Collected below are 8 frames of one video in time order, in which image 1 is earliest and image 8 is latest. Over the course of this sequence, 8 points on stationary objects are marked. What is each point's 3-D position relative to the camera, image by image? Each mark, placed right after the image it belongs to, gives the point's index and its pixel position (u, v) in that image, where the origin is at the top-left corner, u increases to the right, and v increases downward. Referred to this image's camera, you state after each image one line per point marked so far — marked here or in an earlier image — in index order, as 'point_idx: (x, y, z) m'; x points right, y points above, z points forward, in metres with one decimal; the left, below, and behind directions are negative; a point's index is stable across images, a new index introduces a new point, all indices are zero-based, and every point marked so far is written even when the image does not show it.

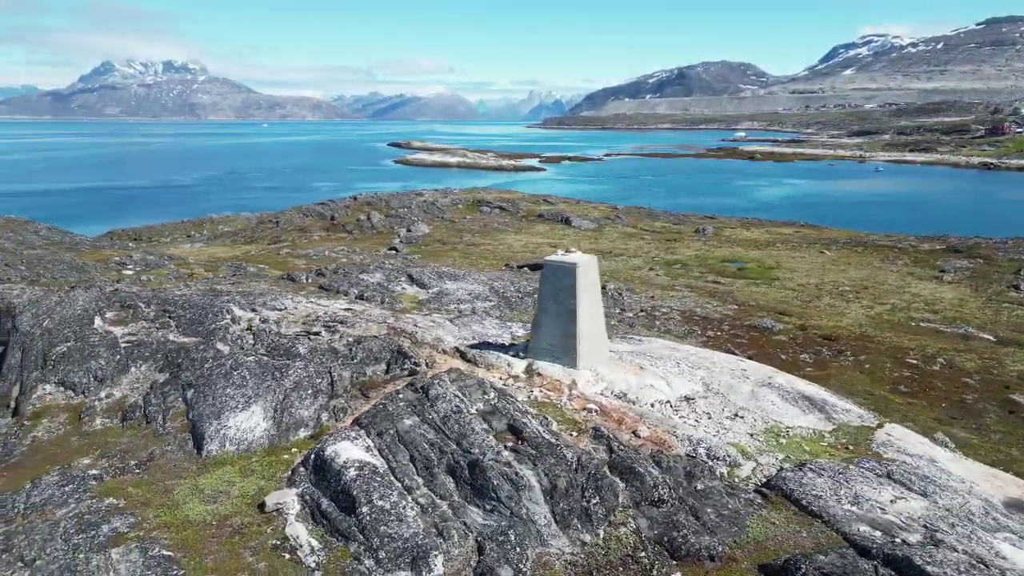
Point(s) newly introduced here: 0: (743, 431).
0: (+5.7, -3.6, +18.0) m
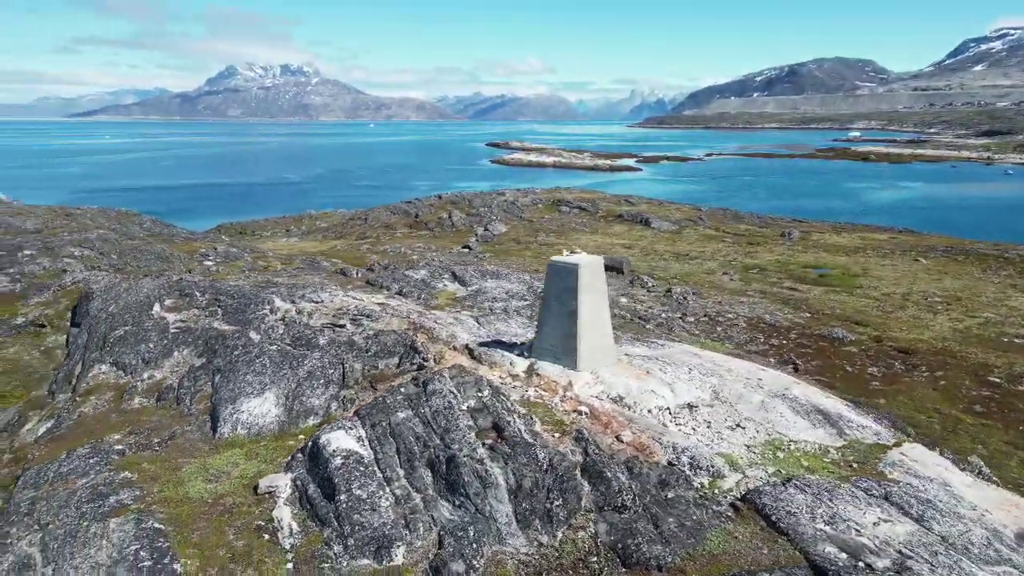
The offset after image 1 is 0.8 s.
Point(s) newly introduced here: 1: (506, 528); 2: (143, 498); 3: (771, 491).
0: (+5.5, -3.7, +17.3) m
1: (-0.1, -4.6, +13.9) m
2: (-8.7, -5.0, +17.1) m
3: (+5.2, -4.1, +14.5) m
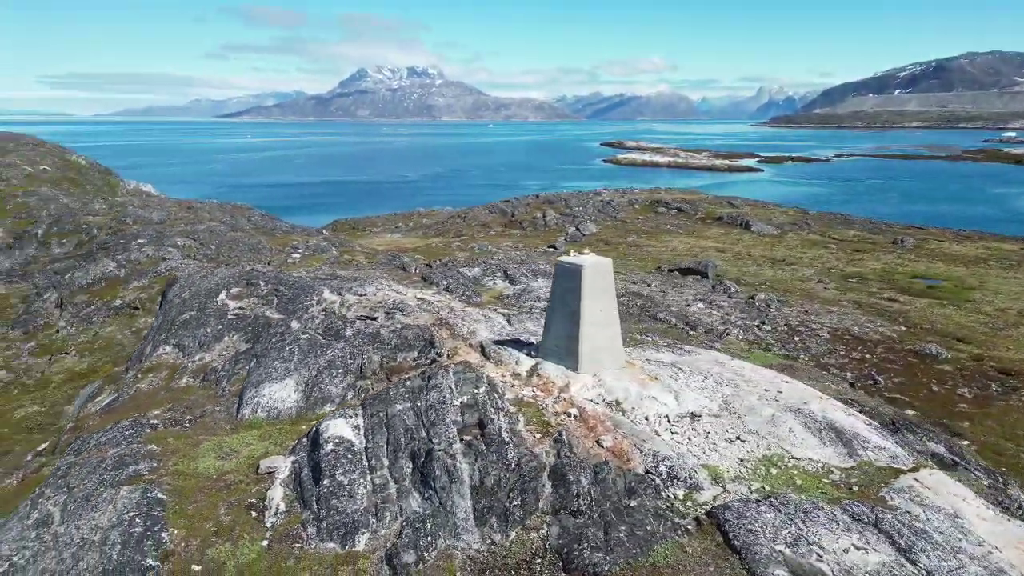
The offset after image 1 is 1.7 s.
0: (+5.1, -3.8, +16.6) m
1: (-1.0, -4.6, +14.0) m
2: (-9.0, -4.6, +18.4) m
3: (+4.4, -4.2, +13.8) m
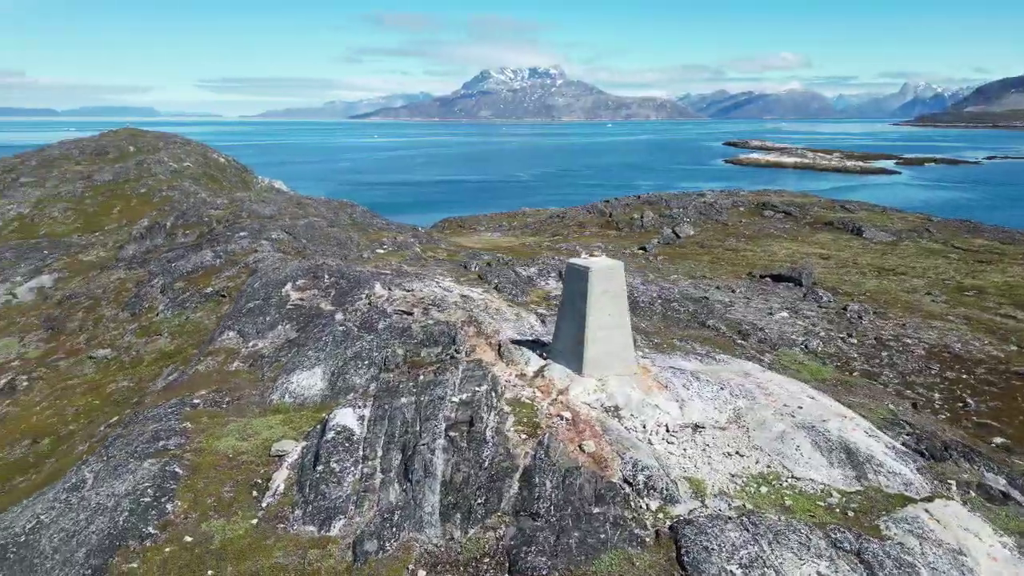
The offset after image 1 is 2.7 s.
0: (+4.7, -4.0, +15.9) m
1: (-1.7, -4.5, +14.3) m
2: (-9.0, -4.3, +19.8) m
3: (+3.6, -4.3, +13.2) m
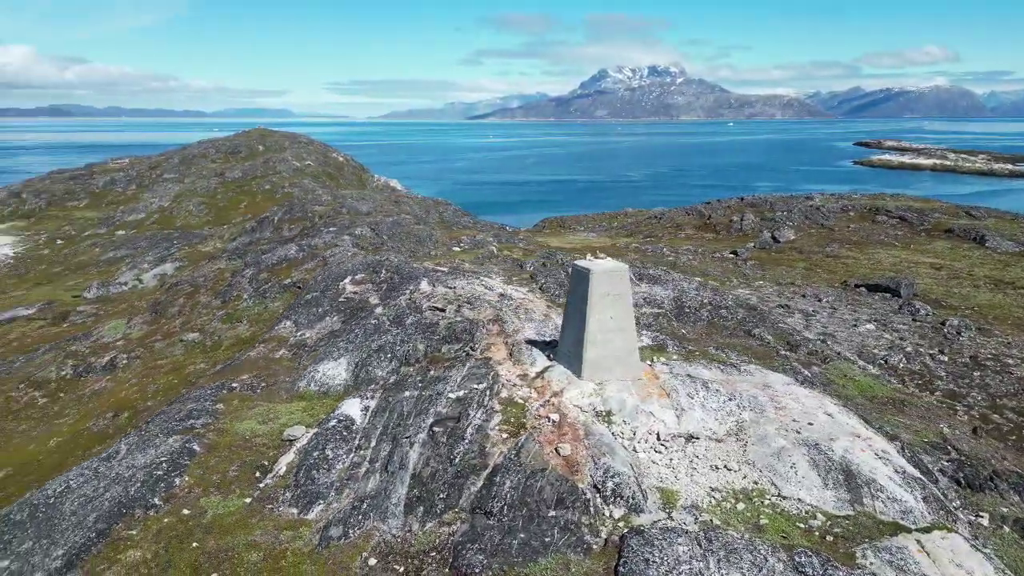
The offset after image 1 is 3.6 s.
0: (+4.1, -4.1, +15.3) m
1: (-2.4, -4.5, +14.6) m
2: (-8.8, -4.0, +21.1) m
3: (+2.6, -4.4, +12.9) m
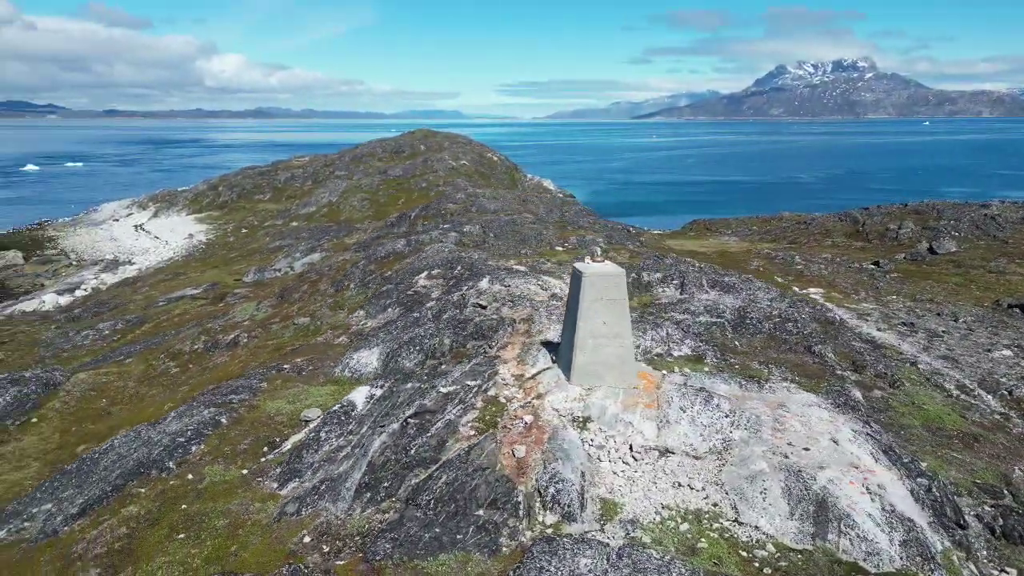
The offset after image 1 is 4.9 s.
0: (+3.0, -4.3, +14.7) m
1: (-3.5, -4.3, +15.3) m
2: (-8.5, -3.6, +23.0) m
3: (+1.0, -4.5, +12.6) m
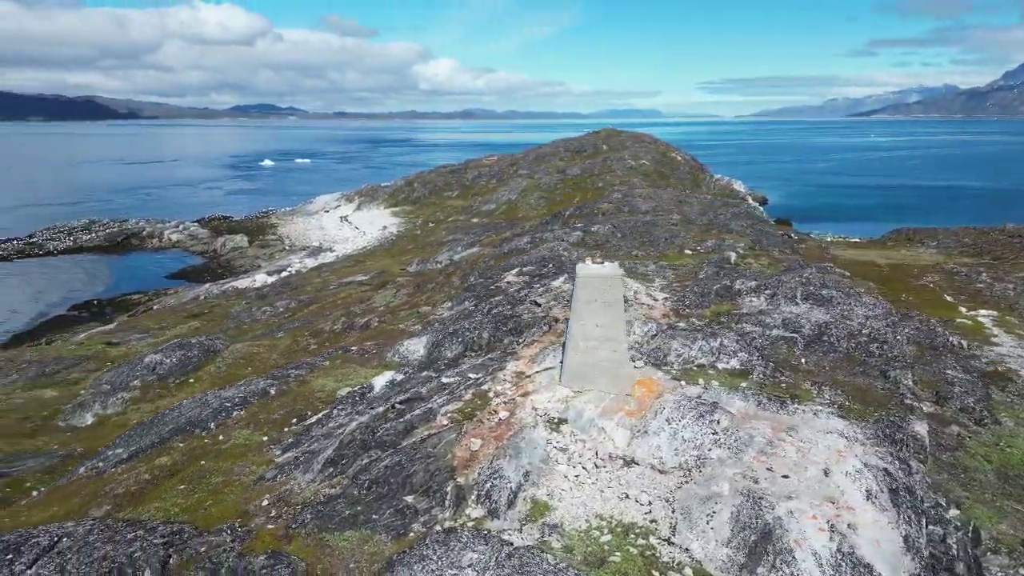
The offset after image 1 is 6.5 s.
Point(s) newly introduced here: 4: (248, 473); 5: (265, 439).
0: (+1.7, -4.4, +14.3) m
1: (-4.5, -4.0, +16.5) m
2: (-7.4, -3.1, +25.2) m
3: (-0.7, -4.4, +12.7) m
4: (-6.4, -4.5, +17.6) m
5: (-6.9, -4.2, +20.0) m
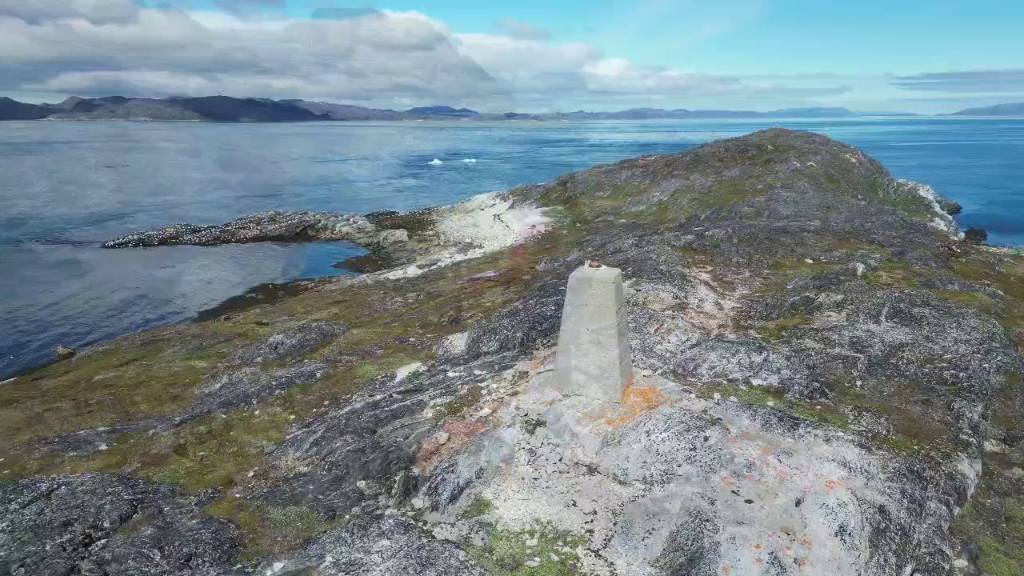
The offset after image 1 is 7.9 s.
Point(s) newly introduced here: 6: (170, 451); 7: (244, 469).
0: (+0.6, -4.4, +14.2) m
1: (-5.0, -3.8, +17.7) m
2: (-6.0, -2.8, +26.7) m
3: (-2.2, -4.4, +13.2) m
4: (-6.7, -4.2, +19.1) m
5: (-6.6, -3.9, +21.6) m
6: (-9.3, -4.5, +19.7) m
7: (-6.4, -4.3, +17.1) m
